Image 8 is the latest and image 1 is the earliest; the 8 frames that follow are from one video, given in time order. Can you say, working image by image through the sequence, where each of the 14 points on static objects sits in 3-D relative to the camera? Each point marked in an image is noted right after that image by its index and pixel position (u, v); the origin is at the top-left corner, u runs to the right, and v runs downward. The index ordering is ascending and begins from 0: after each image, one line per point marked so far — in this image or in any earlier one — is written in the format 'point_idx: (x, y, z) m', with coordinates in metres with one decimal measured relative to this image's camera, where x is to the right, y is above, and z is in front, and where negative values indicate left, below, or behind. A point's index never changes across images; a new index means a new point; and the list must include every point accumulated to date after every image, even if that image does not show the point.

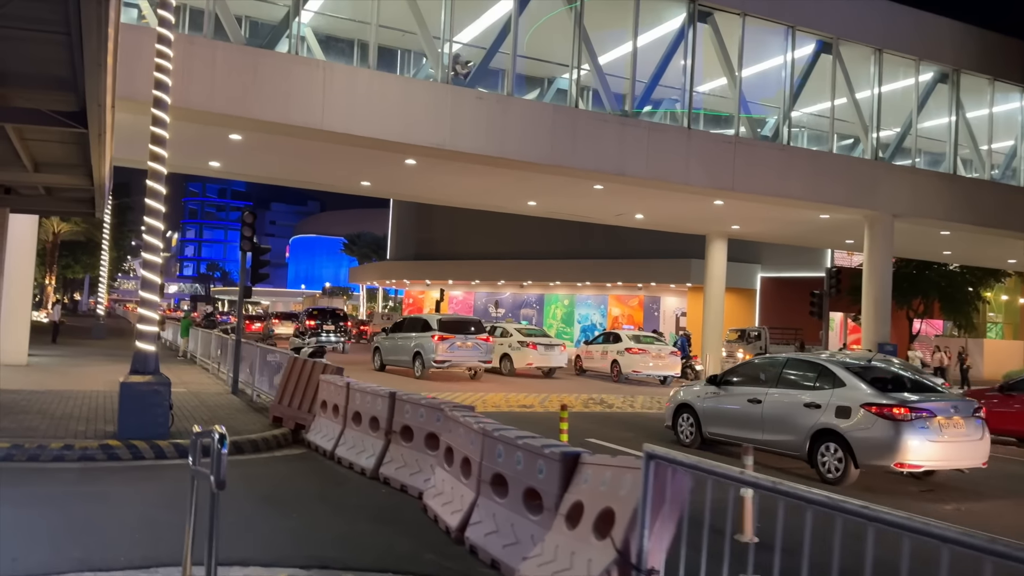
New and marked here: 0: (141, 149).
0: (-8.1, +3.0, +17.5) m
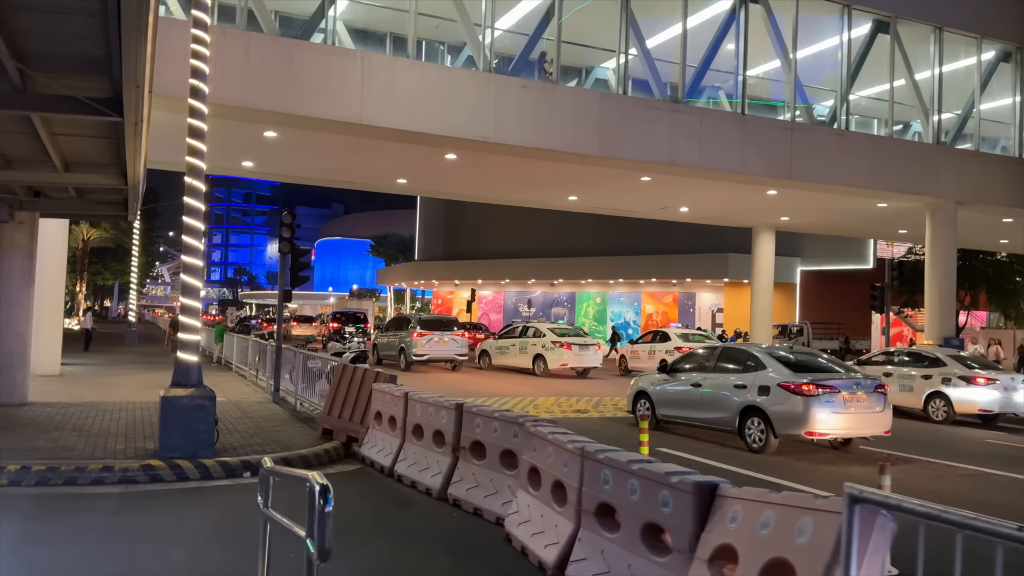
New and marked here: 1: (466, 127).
0: (-7.1, +2.9, +16.8) m
1: (-0.9, +3.0, +15.2) m
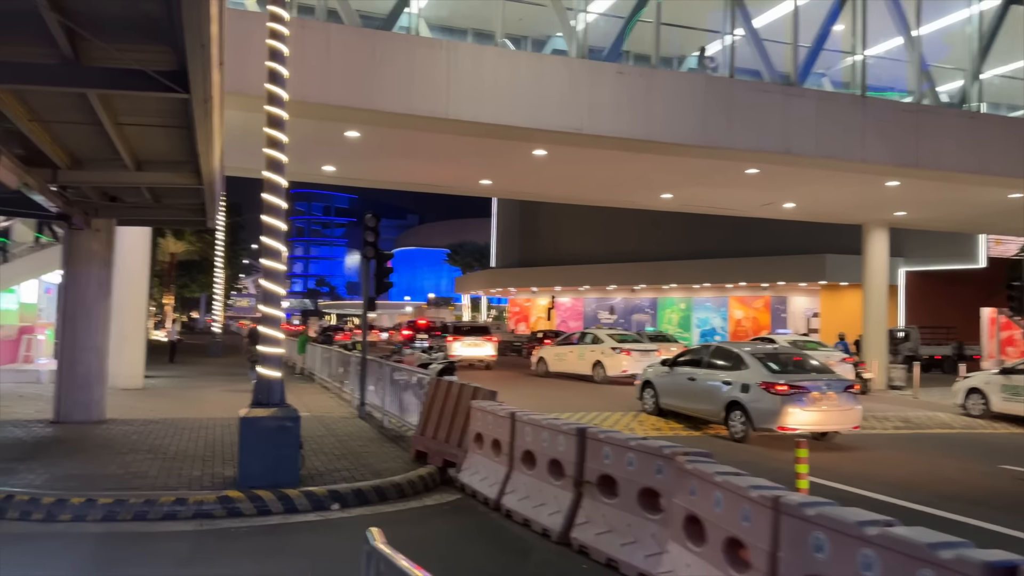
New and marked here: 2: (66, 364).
0: (-5.2, +2.7, +16.2) m
1: (+0.8, +3.0, +14.0) m
2: (-6.5, -1.1, +11.6) m
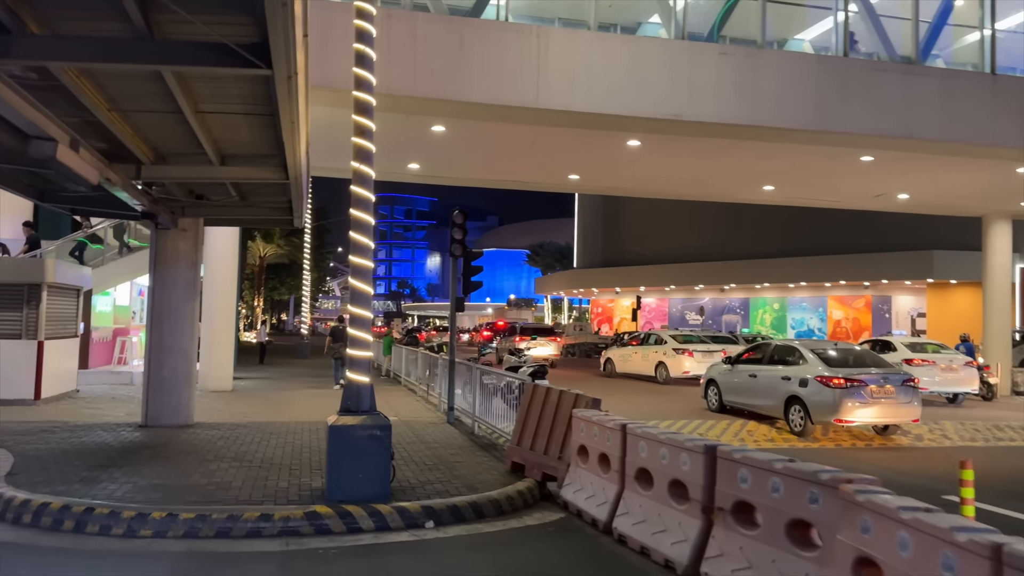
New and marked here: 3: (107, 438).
0: (-3.4, +2.7, +15.8) m
1: (+2.4, +3.0, +13.1) m
2: (-5.1, -1.1, +11.4) m
3: (-5.0, -1.9, +9.9) m
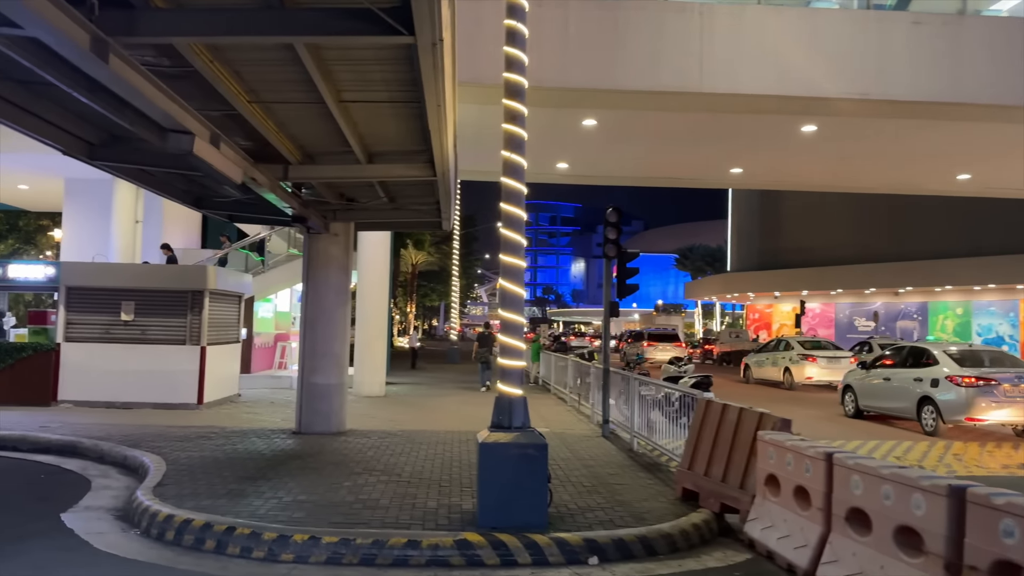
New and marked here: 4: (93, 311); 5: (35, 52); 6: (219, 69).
0: (-0.5, +2.6, +15.3) m
1: (+4.7, +3.0, +11.6) m
2: (-2.9, -1.2, +11.2) m
3: (-3.1, -1.9, +9.8) m
4: (-7.3, -0.4, +13.9) m
5: (-3.0, +1.5, +5.0) m
6: (-2.0, +1.5, +5.4) m
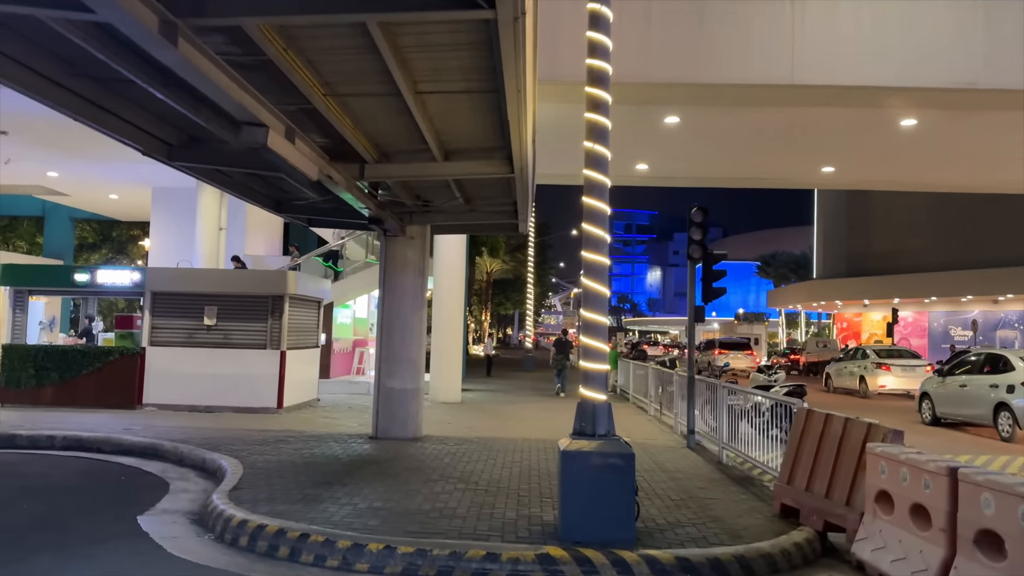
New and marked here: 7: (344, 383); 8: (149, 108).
0: (+1.0, +2.5, +15.0) m
1: (+5.8, +2.9, +10.8) m
2: (-1.8, -1.2, +11.1) m
3: (-2.1, -2.0, +9.6) m
4: (-5.9, -0.5, +14.1) m
5: (-2.5, +1.5, +4.9) m
6: (-1.4, +1.5, +5.3) m
7: (-3.8, -2.1, +18.1) m
8: (-3.1, +1.5, +6.7) m
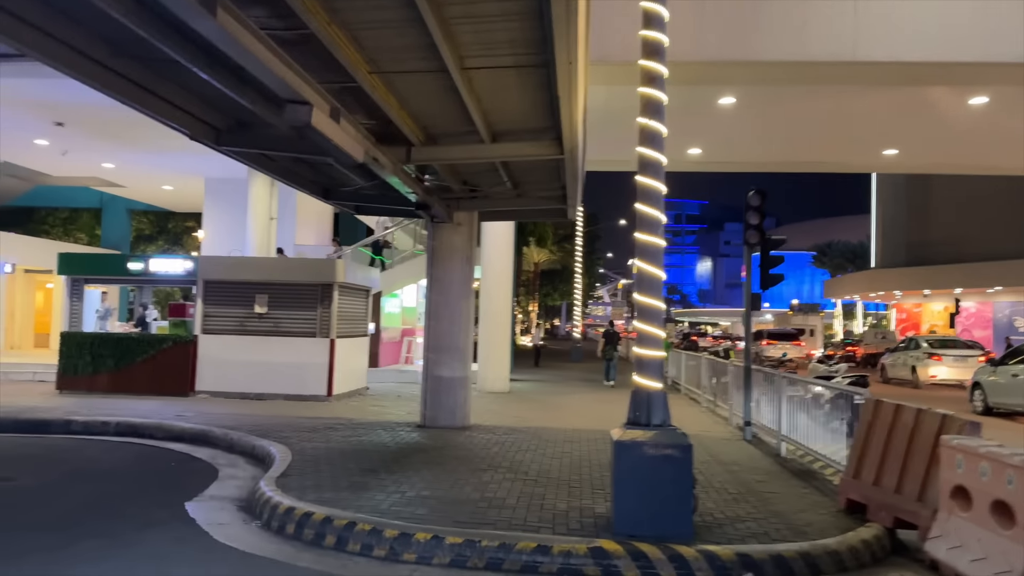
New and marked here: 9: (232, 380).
0: (+1.9, +2.7, +14.7) m
1: (+6.4, +3.1, +10.1) m
2: (-1.1, -1.1, +11.0) m
3: (-1.5, -1.8, +9.5) m
4: (-5.0, -0.3, +14.2) m
5: (-2.2, +1.6, +4.8) m
6: (-1.1, +1.6, +5.1) m
7: (-2.7, -1.9, +18.1) m
8: (-2.6, +1.6, +6.7) m
9: (-4.9, -1.6, +14.1) m
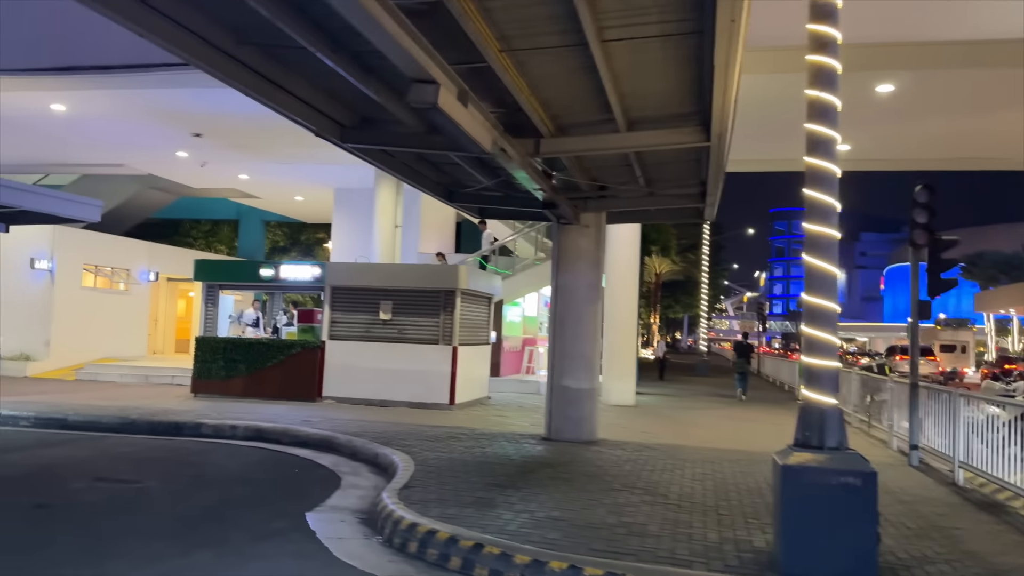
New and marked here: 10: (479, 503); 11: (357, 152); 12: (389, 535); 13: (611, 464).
0: (+4.1, +2.6, +13.7) m
1: (+7.9, +3.0, +8.5) m
2: (+0.6, -1.1, +10.4) m
3: (0.0, -1.8, +9.0) m
4: (-2.8, -0.4, +14.2) m
5: (-1.4, +1.6, +4.5) m
6: (-0.3, +1.6, +4.6) m
7: (+0.1, -2.1, +17.6) m
8: (-1.5, +1.6, +6.4) m
9: (-2.7, -1.7, +14.0) m
10: (-0.2, -1.7, +6.2) m
11: (-1.5, +1.3, +7.6) m
12: (-0.9, -1.7, +5.5) m
13: (+1.1, -1.9, +8.5) m
